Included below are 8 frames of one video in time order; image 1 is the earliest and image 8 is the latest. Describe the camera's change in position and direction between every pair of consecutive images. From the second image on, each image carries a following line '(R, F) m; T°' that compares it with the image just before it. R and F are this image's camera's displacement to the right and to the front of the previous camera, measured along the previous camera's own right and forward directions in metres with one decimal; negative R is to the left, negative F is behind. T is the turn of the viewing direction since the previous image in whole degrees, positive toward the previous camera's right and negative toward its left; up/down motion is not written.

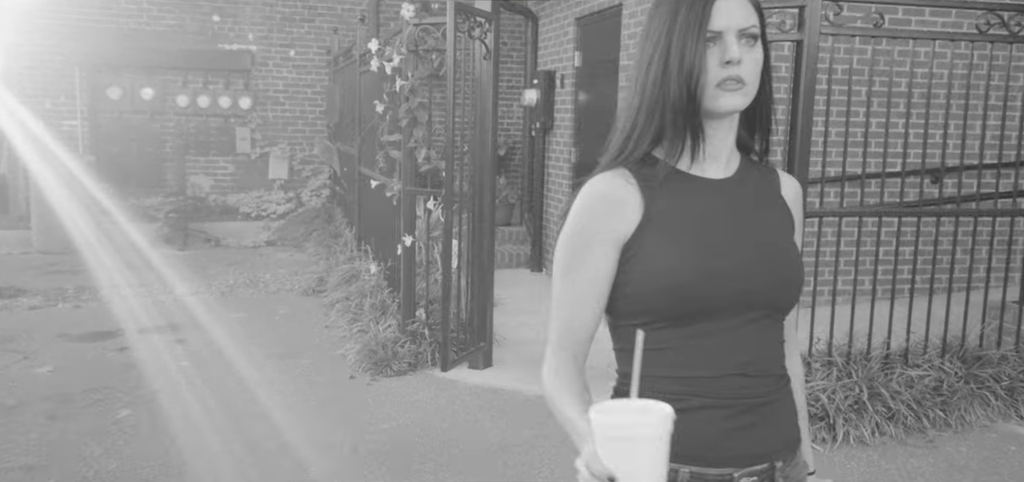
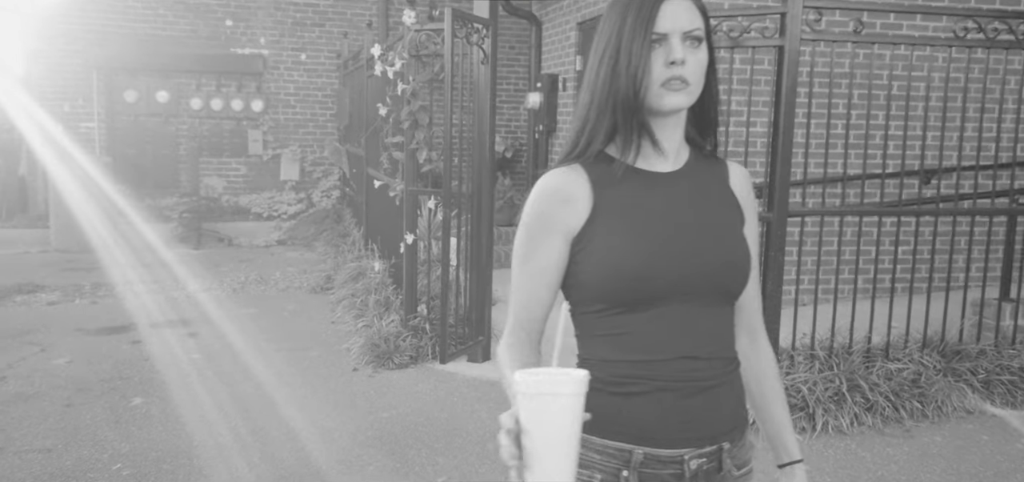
(+0.1, -0.2) m; -1°
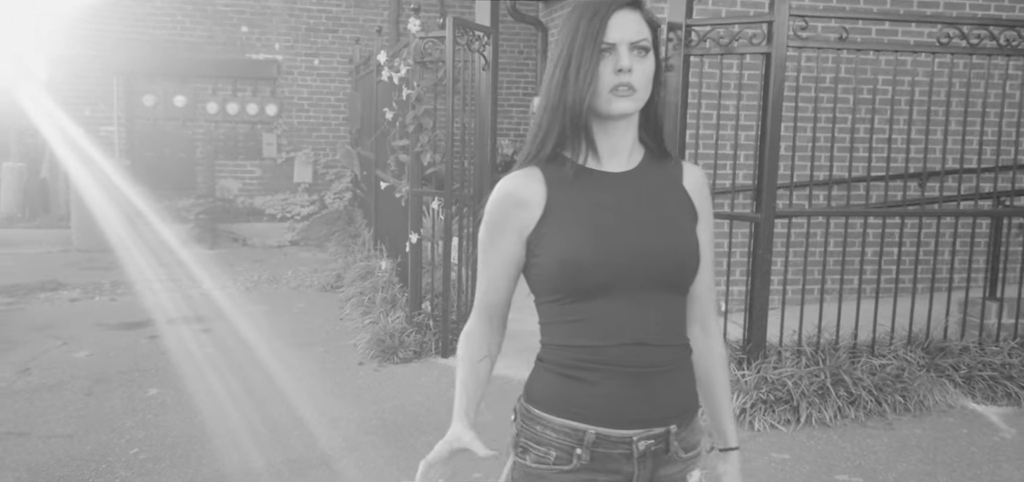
(+0.1, -0.2) m; -1°
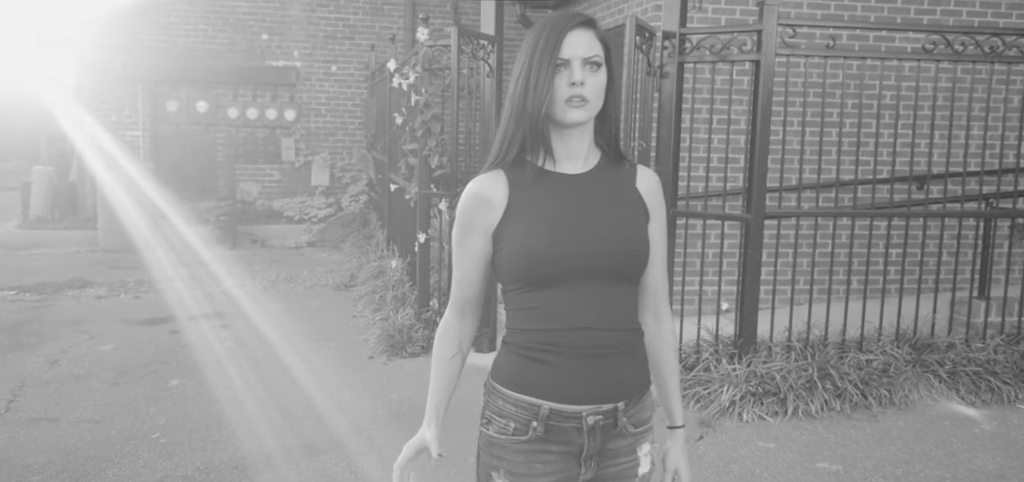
(+0.1, -0.2) m; -1°
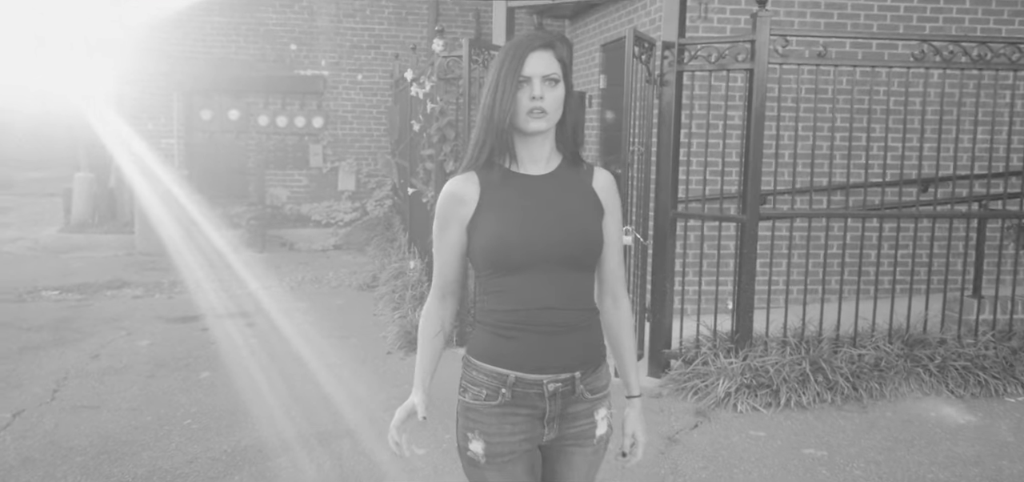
(+0.1, -0.3) m; -2°
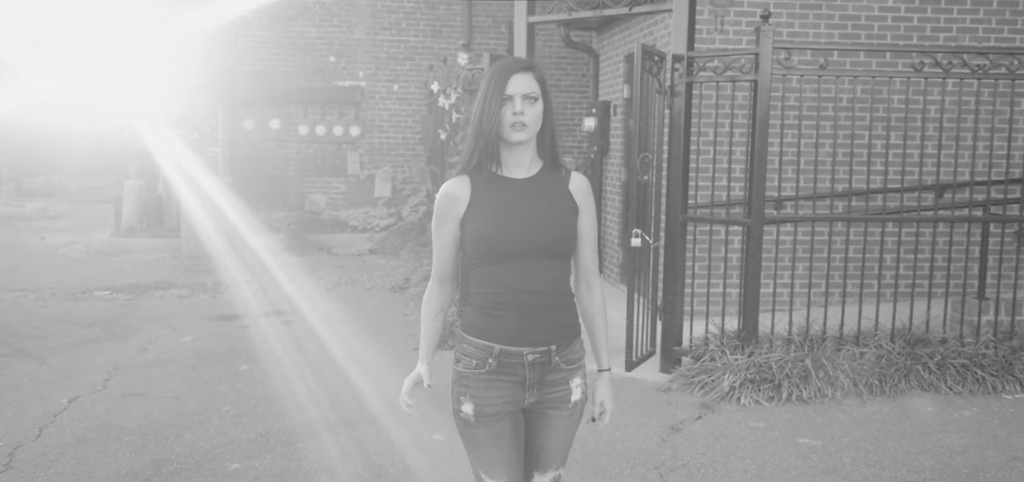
(+0.2, -0.3) m; -3°
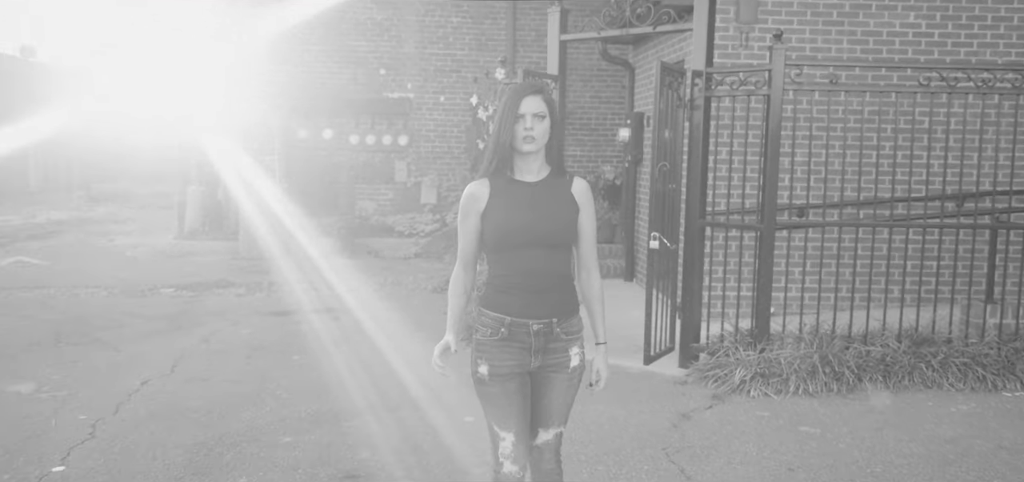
(+0.1, -0.5) m; -4°
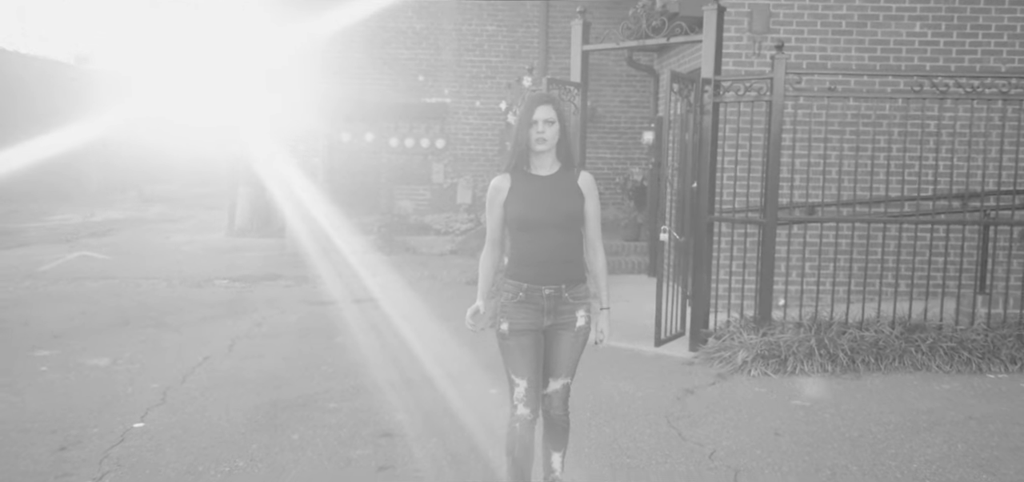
(+0.1, -0.6) m; -3°
